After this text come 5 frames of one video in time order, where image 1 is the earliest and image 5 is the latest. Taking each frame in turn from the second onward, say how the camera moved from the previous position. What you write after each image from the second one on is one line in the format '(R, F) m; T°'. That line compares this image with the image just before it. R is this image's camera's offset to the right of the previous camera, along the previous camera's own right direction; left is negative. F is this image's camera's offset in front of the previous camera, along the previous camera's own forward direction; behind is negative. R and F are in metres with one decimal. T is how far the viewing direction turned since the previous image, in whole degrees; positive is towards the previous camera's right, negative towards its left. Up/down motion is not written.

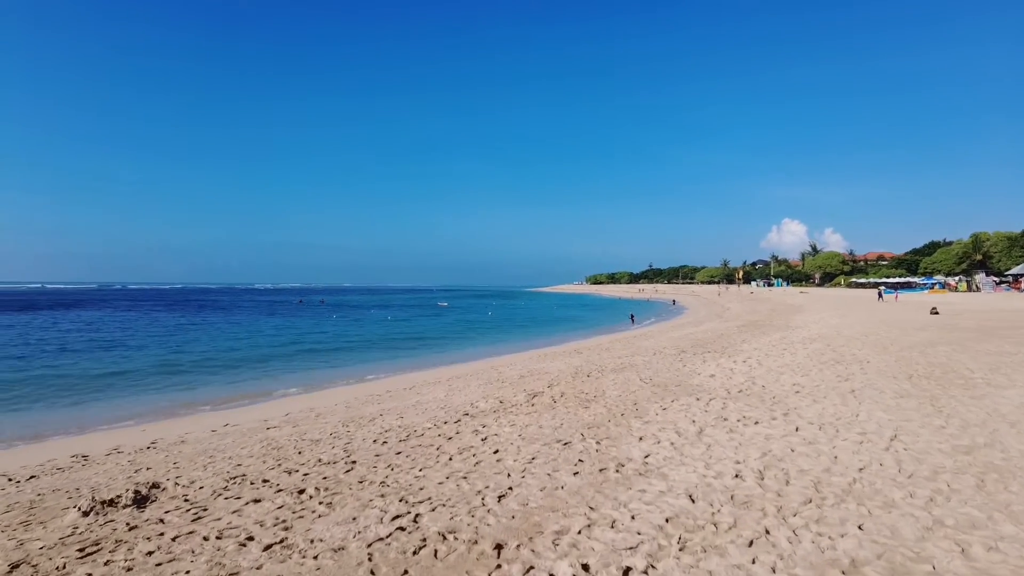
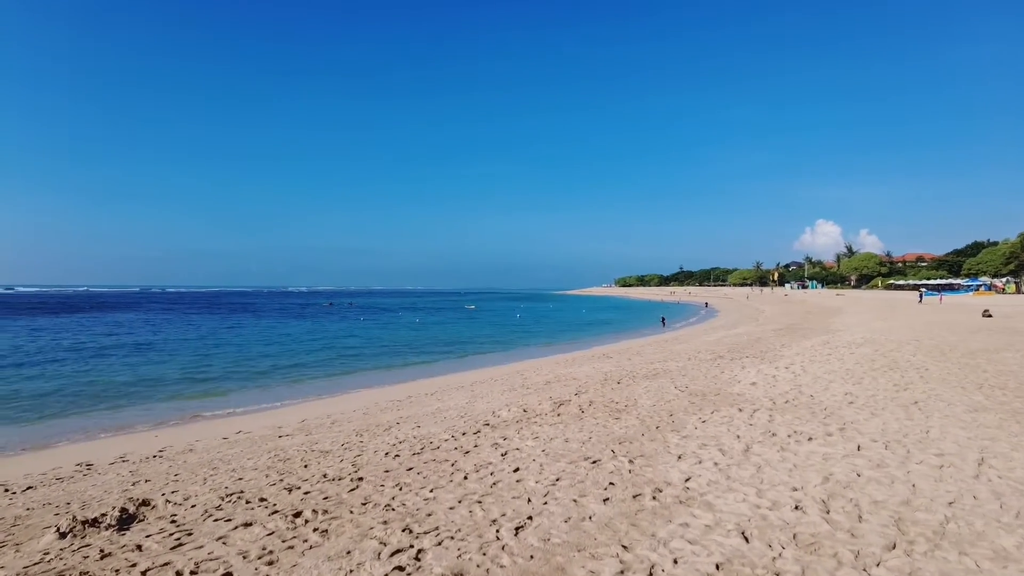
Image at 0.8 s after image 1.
(+0.1, +0.7) m; -2°
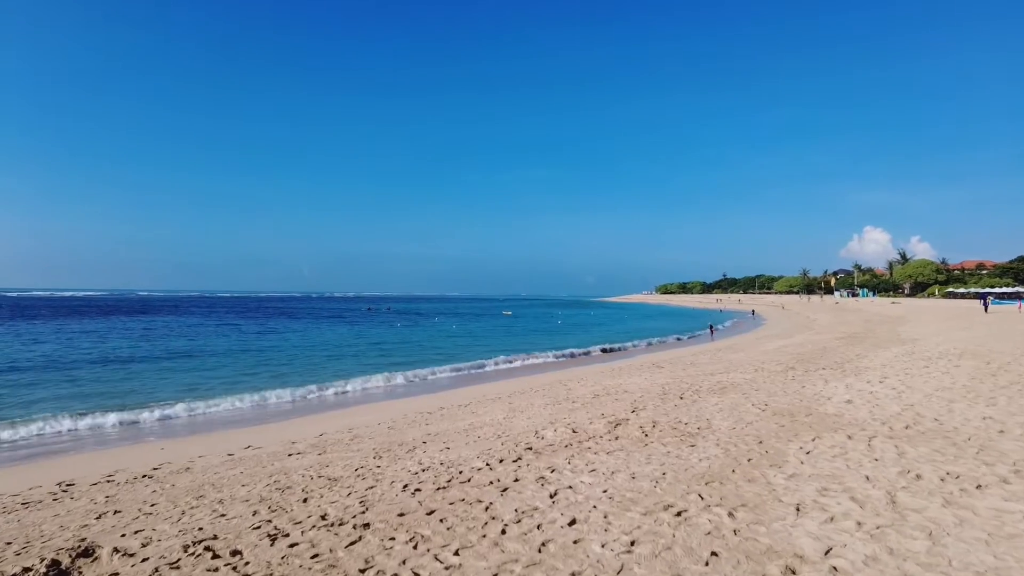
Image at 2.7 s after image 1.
(-0.1, +1.6) m; -3°
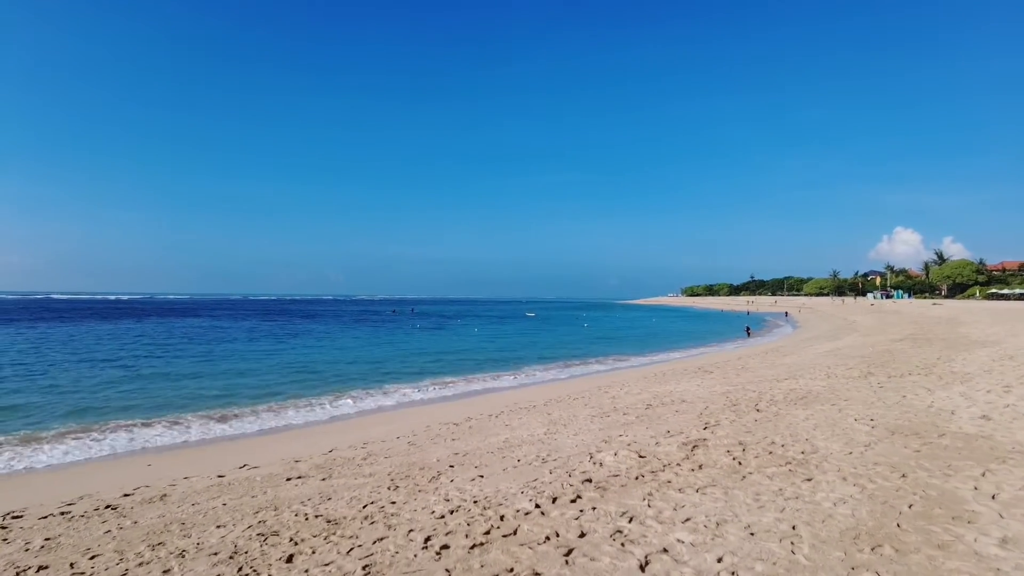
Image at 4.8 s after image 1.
(-0.3, +1.7) m; -2°
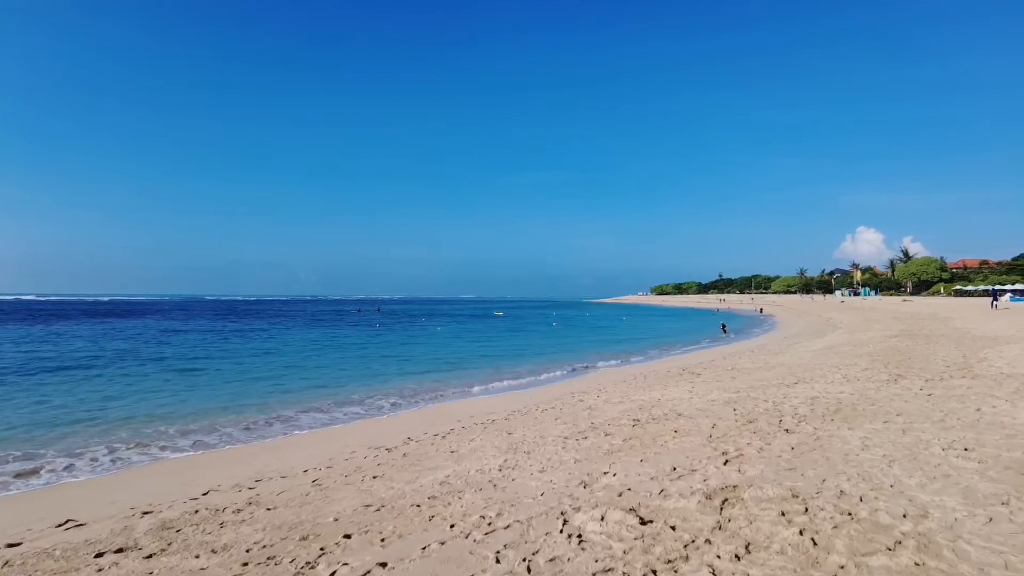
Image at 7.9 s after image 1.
(+0.3, +2.6) m; +3°
